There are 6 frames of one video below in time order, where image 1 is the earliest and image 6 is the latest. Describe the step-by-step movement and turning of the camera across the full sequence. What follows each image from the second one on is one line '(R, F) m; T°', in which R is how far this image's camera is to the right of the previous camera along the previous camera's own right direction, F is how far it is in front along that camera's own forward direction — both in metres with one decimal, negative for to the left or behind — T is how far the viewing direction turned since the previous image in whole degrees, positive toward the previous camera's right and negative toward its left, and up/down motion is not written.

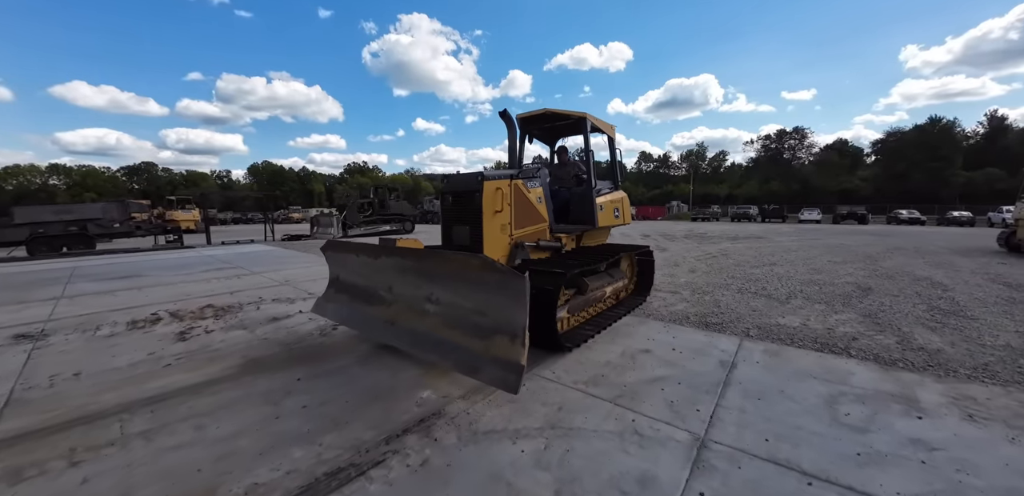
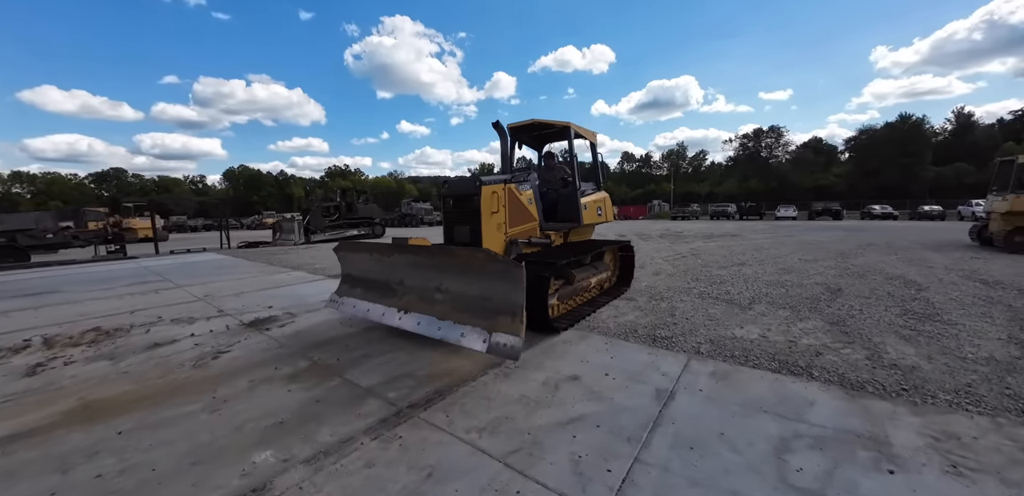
(+0.7, +0.6) m; +2°
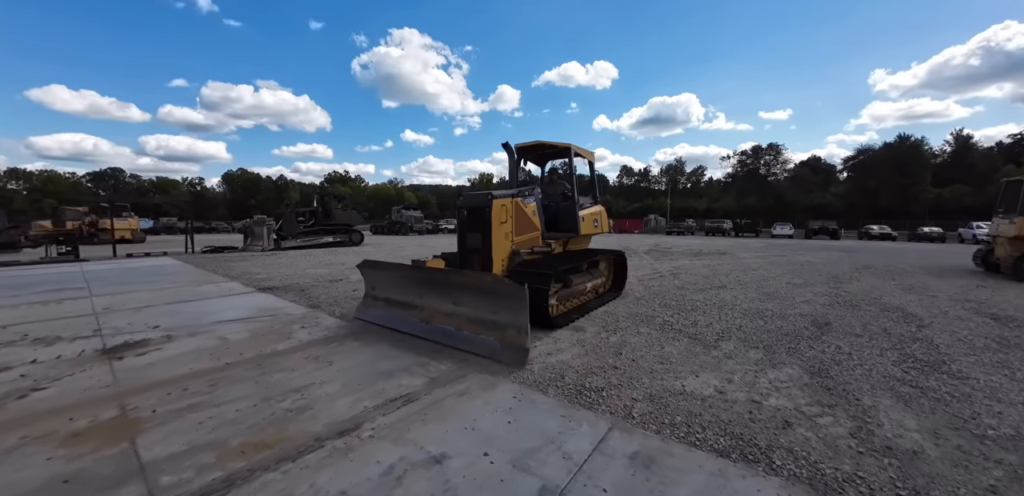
(+0.8, +0.8) m; 0°
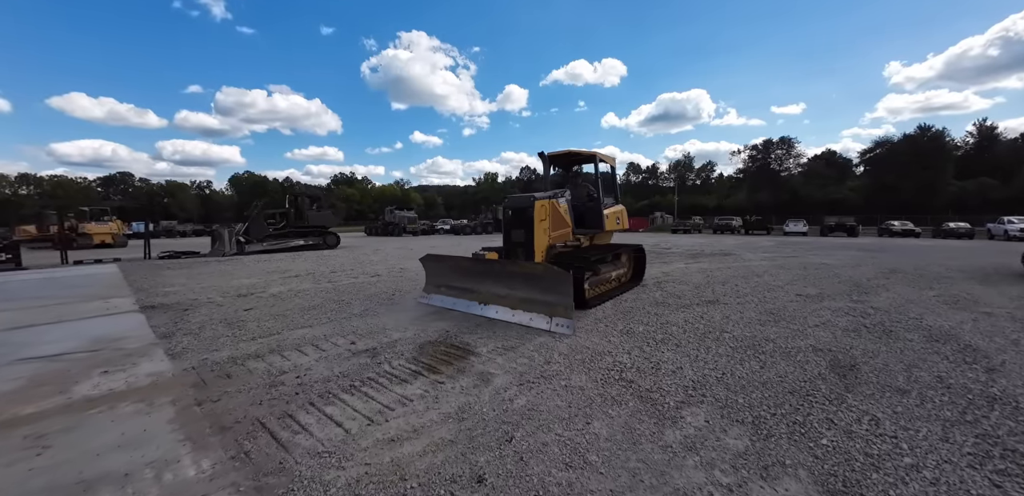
(+1.1, +1.4) m; -1°
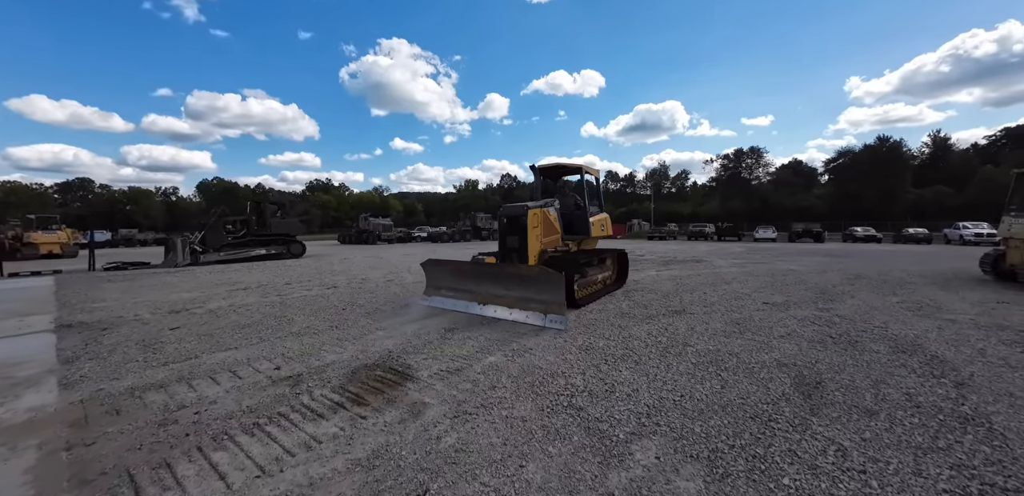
(+0.3, +0.3) m; +3°
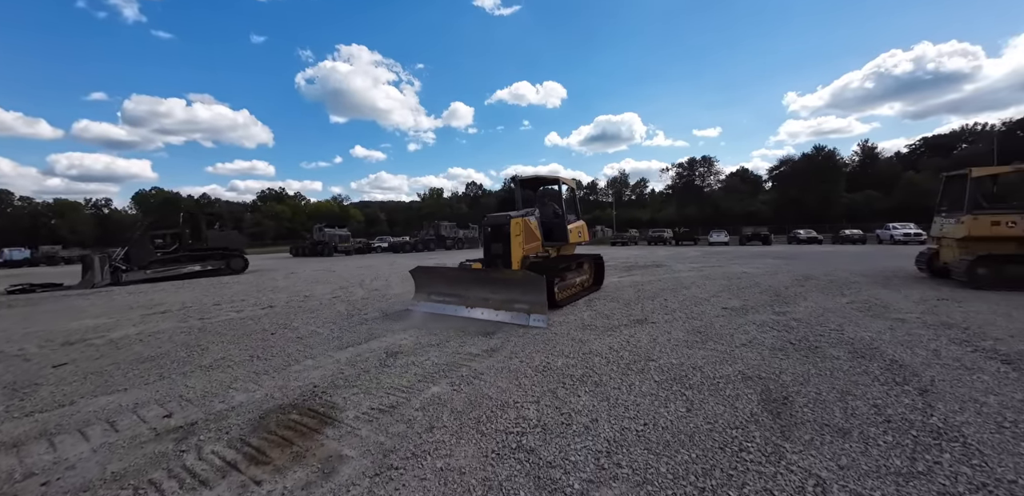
(+0.2, +0.4) m; +5°
